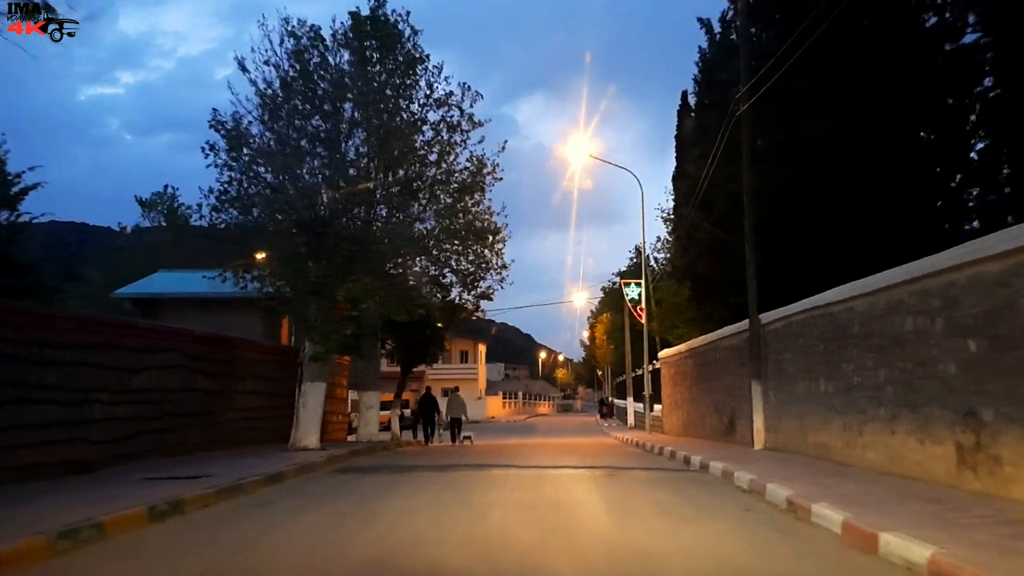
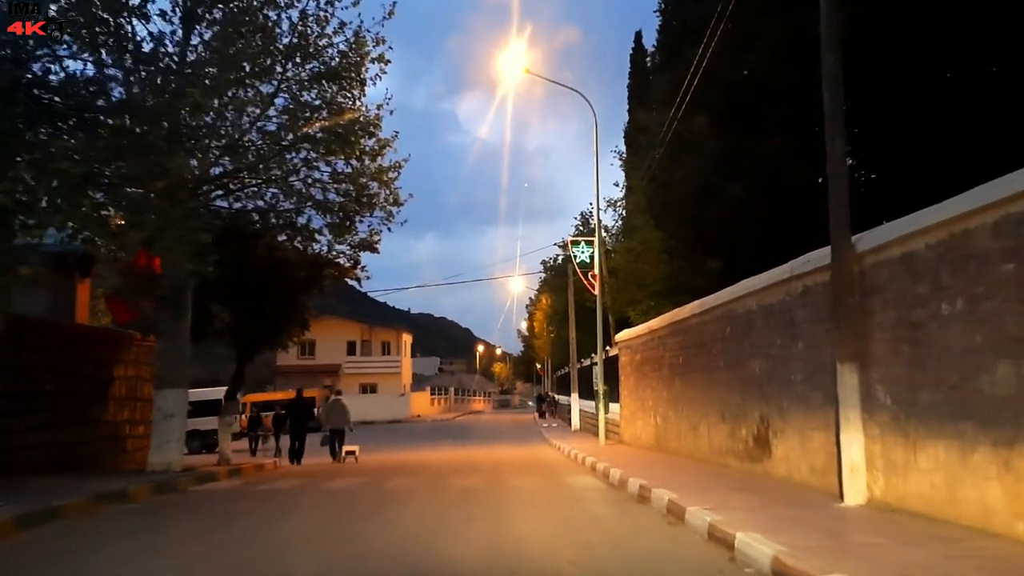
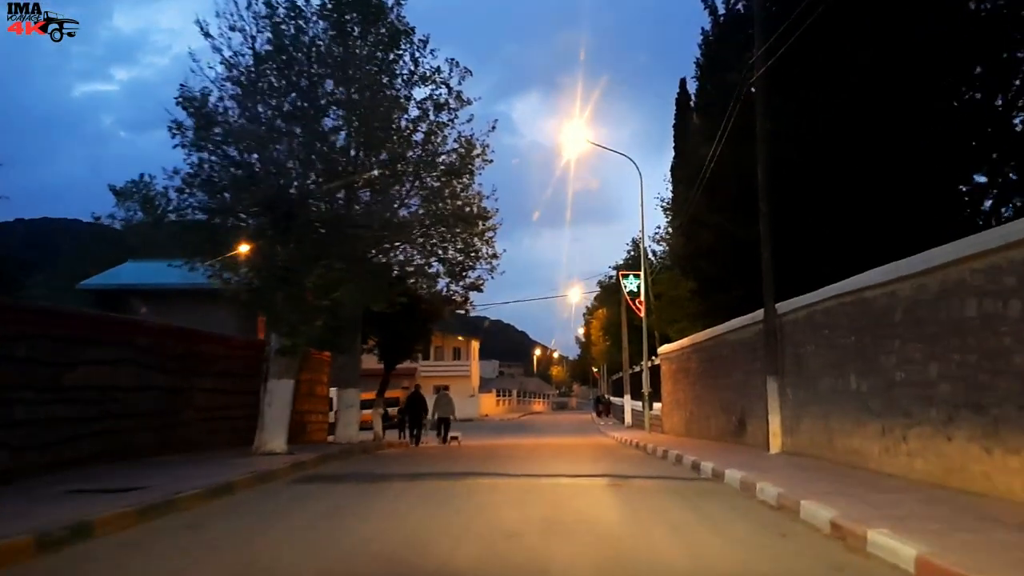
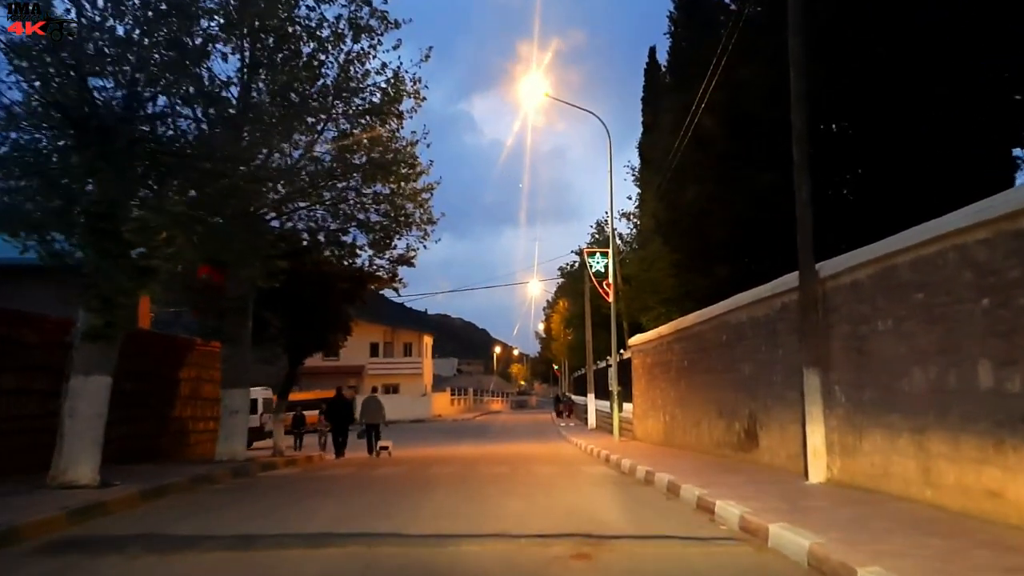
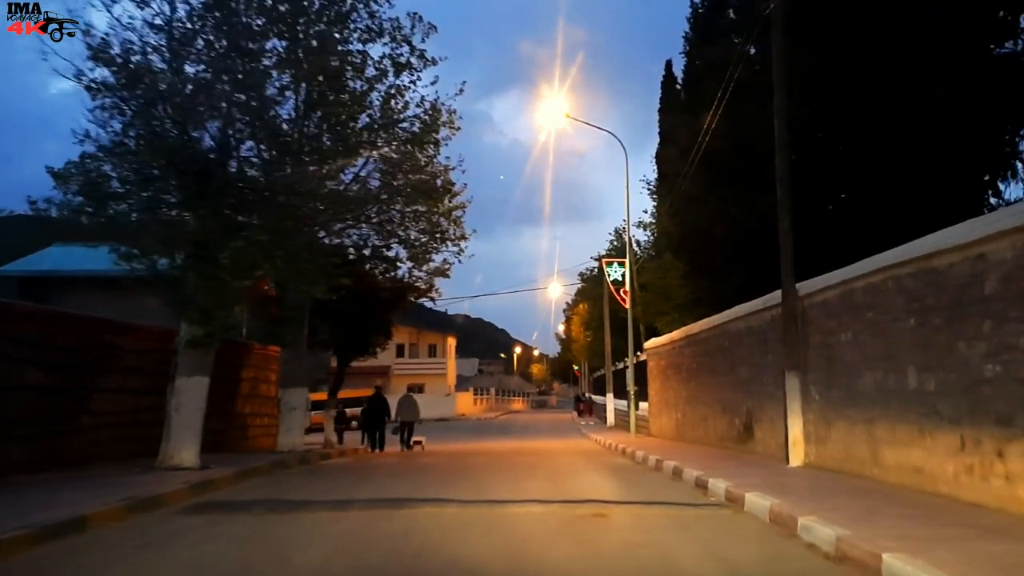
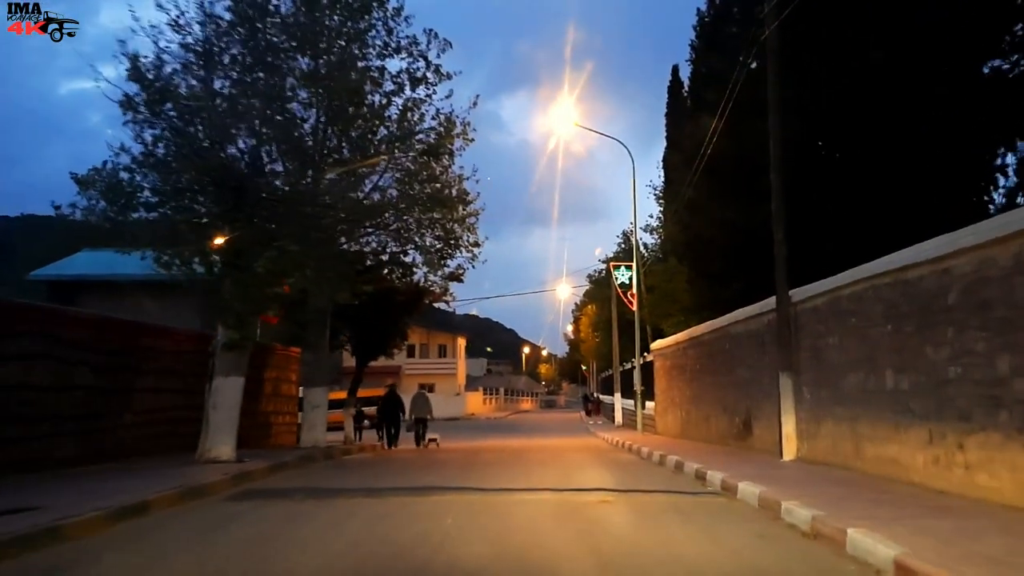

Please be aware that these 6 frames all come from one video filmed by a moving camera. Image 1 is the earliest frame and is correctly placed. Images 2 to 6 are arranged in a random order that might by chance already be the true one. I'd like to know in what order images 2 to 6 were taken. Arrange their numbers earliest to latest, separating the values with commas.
3, 6, 5, 4, 2
